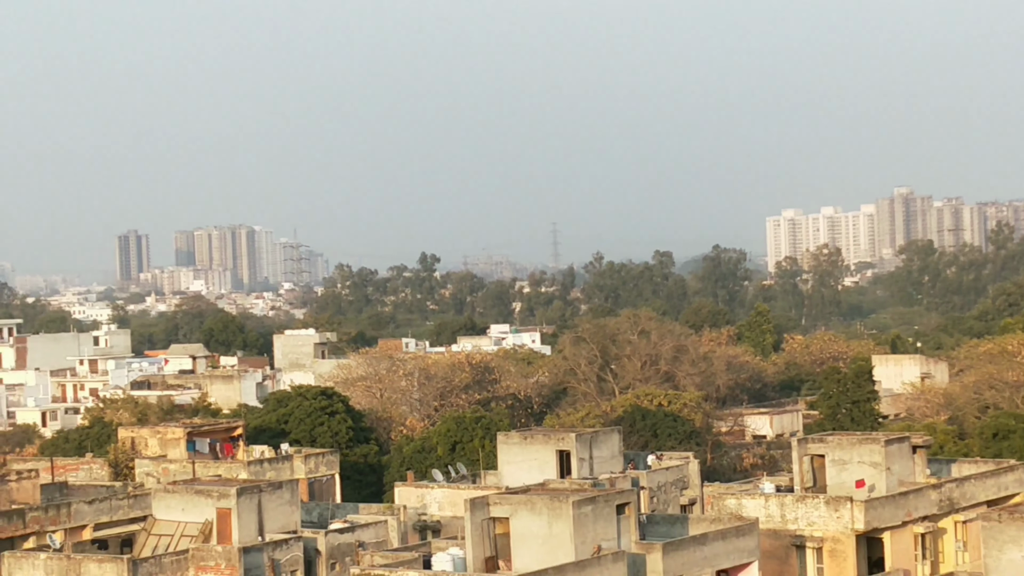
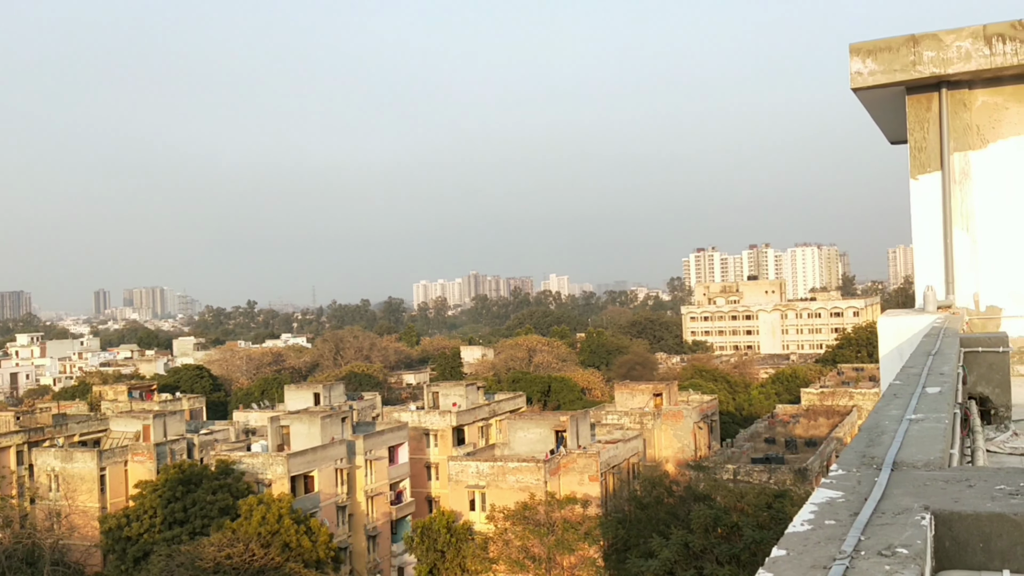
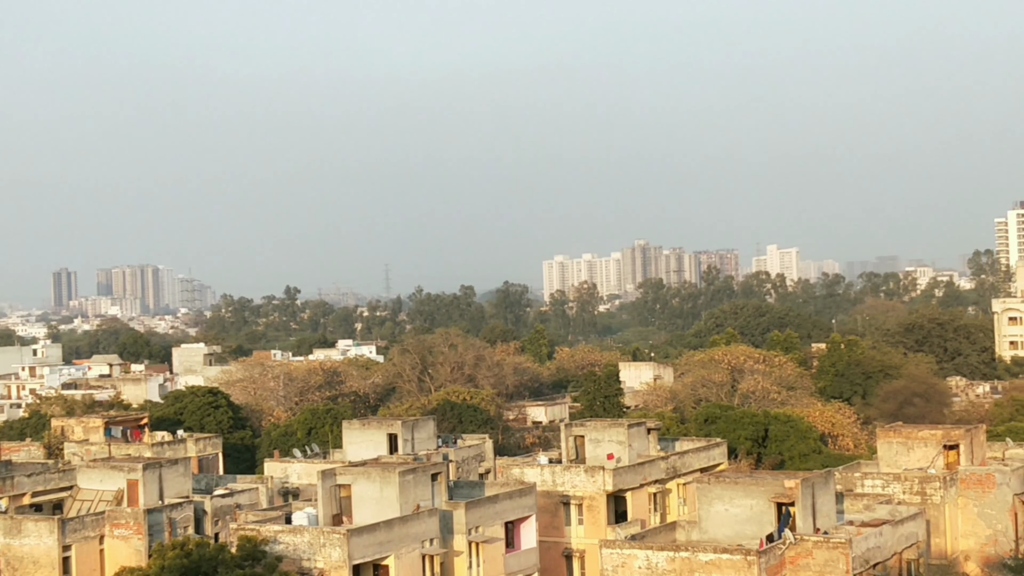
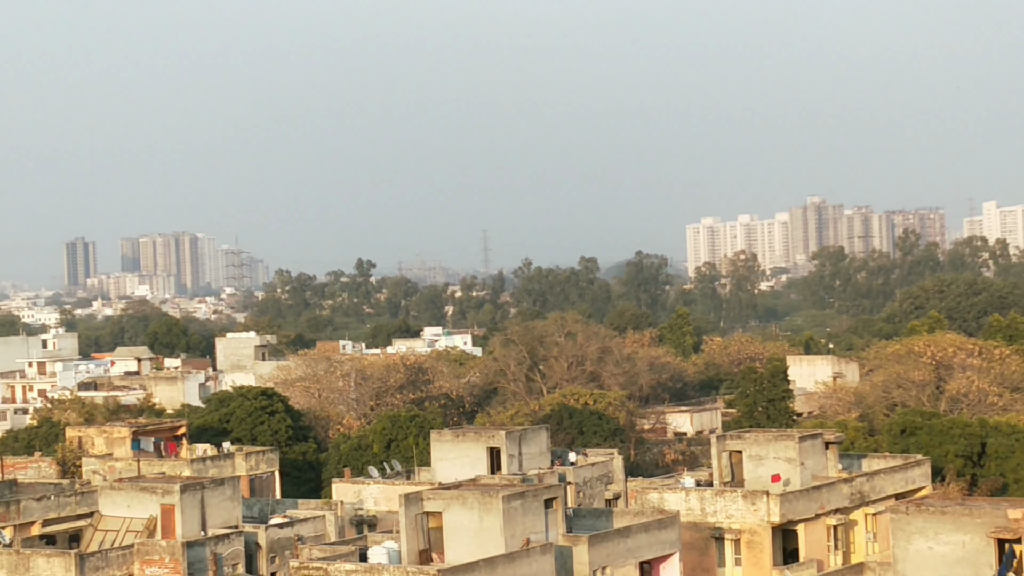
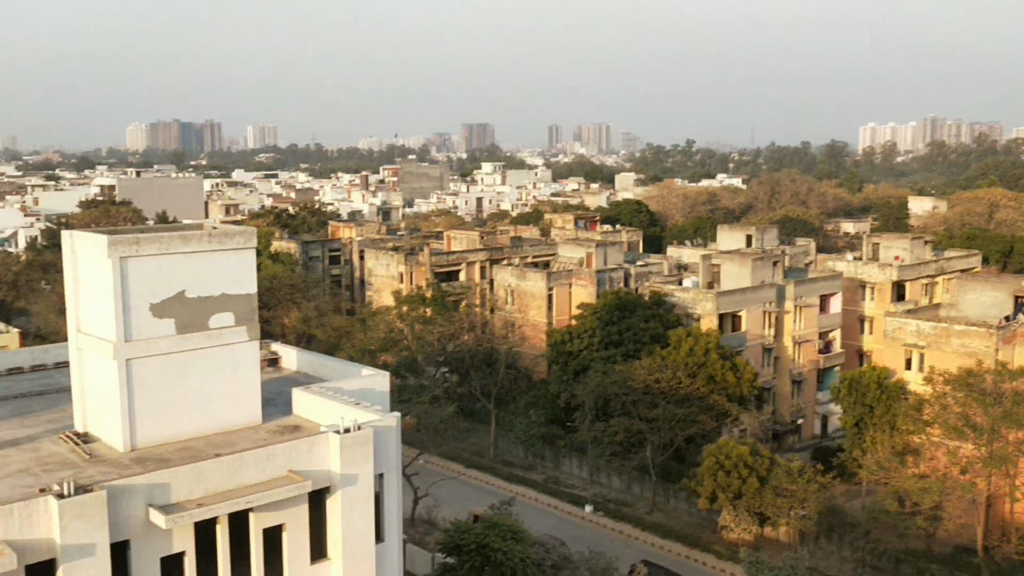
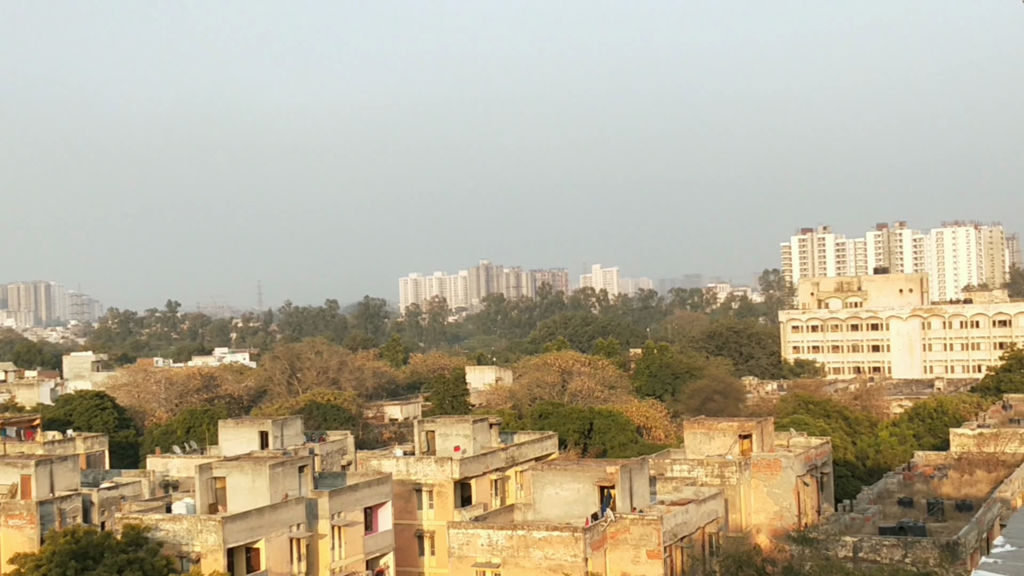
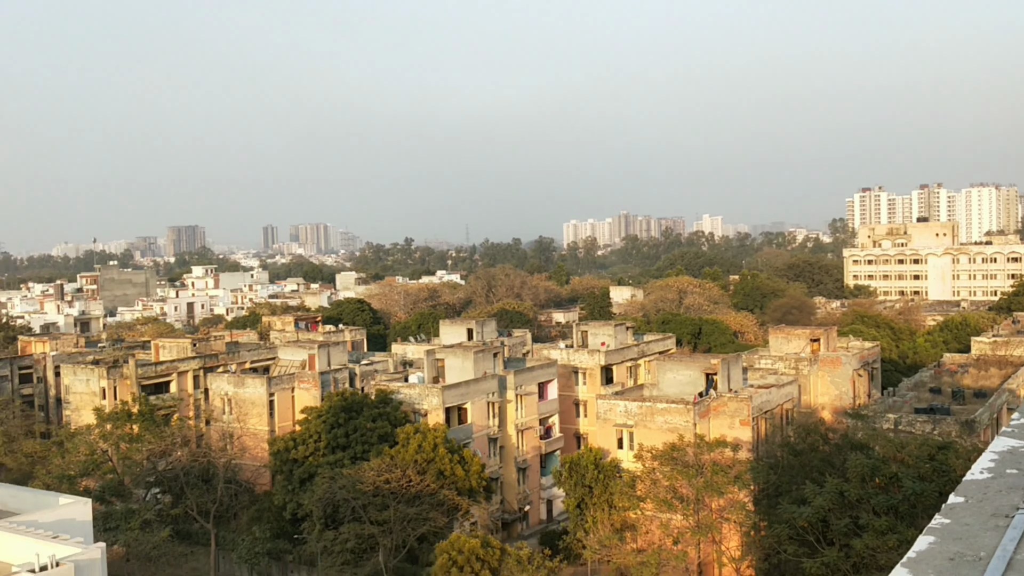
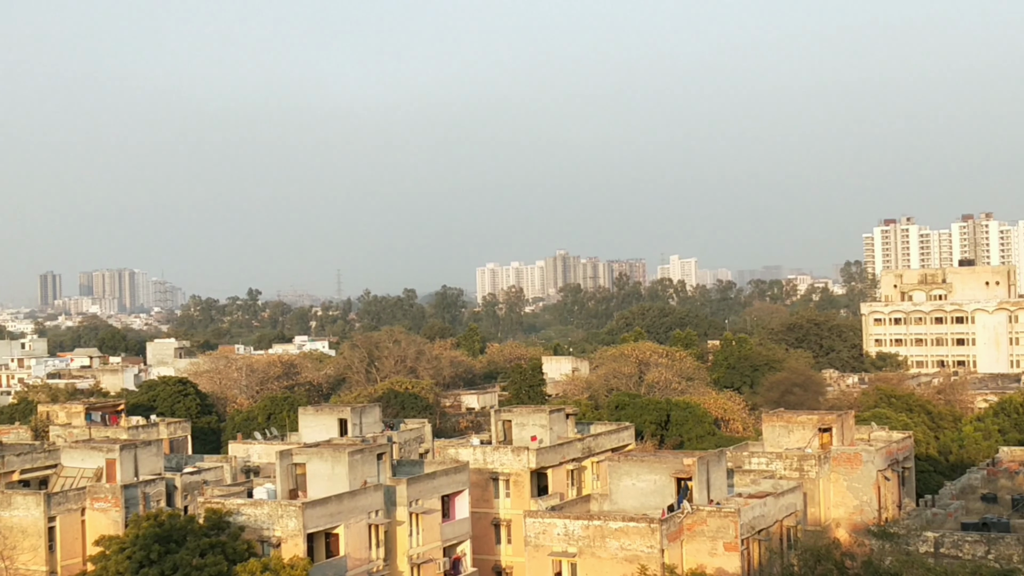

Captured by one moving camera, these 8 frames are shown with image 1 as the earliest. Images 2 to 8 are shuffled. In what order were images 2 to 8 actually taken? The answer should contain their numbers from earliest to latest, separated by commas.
4, 3, 8, 6, 2, 7, 5
